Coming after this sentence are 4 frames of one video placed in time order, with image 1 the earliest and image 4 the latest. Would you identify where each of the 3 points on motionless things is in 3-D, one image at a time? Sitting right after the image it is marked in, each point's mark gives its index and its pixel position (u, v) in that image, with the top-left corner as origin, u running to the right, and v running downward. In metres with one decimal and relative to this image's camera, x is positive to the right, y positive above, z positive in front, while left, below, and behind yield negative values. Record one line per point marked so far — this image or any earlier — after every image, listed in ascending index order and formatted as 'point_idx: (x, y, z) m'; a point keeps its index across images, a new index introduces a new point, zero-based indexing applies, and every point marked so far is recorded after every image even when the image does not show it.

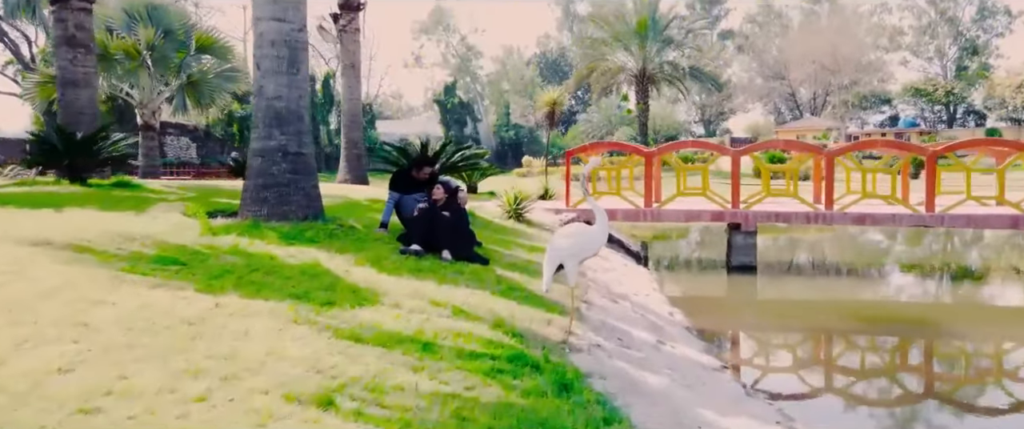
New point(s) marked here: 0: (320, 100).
0: (-4.6, +2.7, +19.3) m
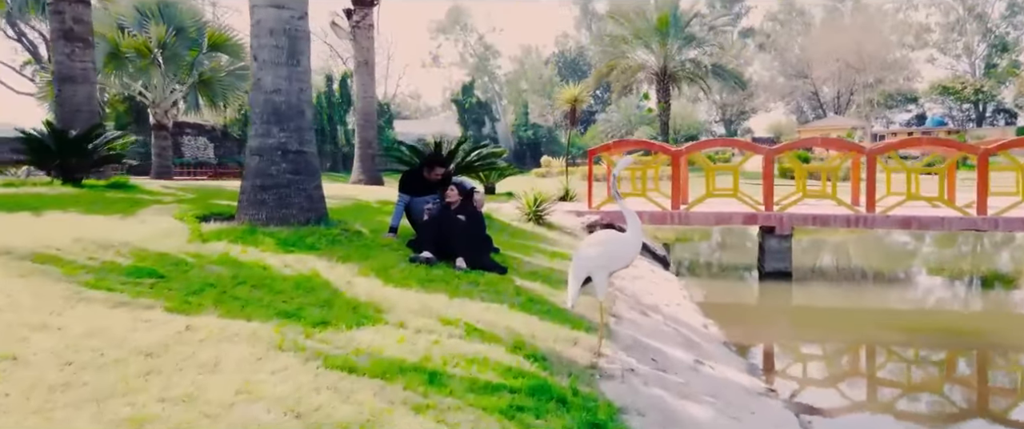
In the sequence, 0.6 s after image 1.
0: (-4.1, +2.7, +19.0) m
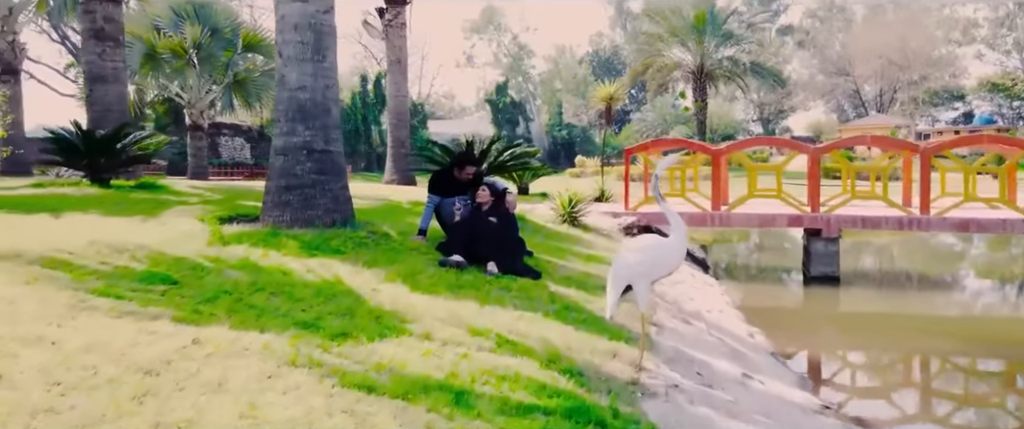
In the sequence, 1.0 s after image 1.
0: (-3.3, +2.7, +19.0) m
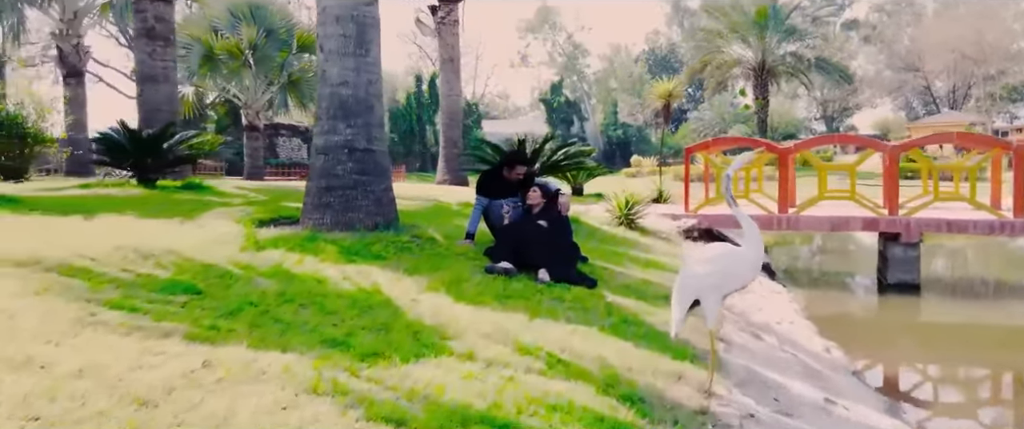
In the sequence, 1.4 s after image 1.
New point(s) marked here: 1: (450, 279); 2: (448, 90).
0: (-2.1, +2.7, +18.9) m
1: (-0.3, -0.3, +3.7) m
2: (-0.8, +1.6, +10.4) m
